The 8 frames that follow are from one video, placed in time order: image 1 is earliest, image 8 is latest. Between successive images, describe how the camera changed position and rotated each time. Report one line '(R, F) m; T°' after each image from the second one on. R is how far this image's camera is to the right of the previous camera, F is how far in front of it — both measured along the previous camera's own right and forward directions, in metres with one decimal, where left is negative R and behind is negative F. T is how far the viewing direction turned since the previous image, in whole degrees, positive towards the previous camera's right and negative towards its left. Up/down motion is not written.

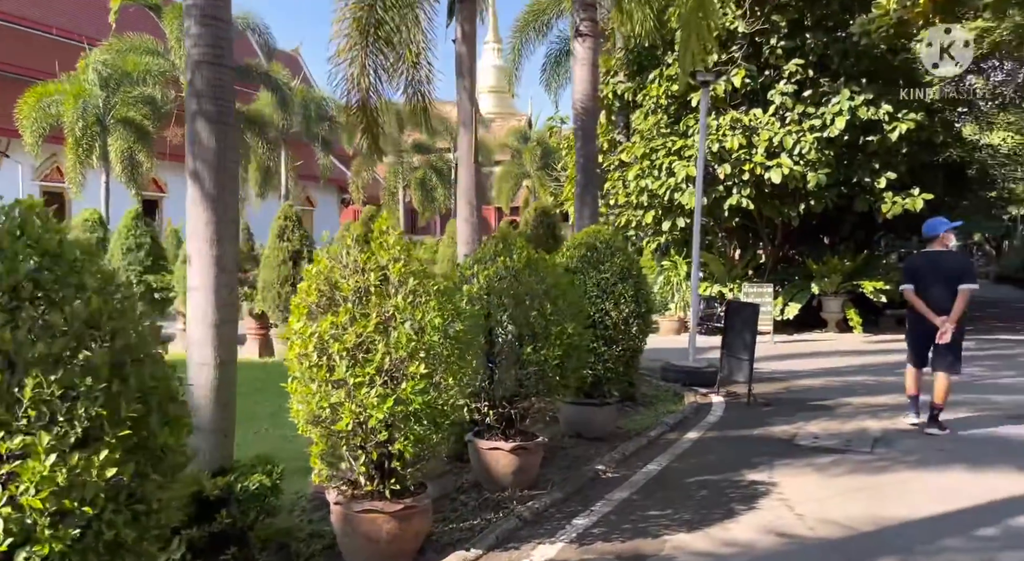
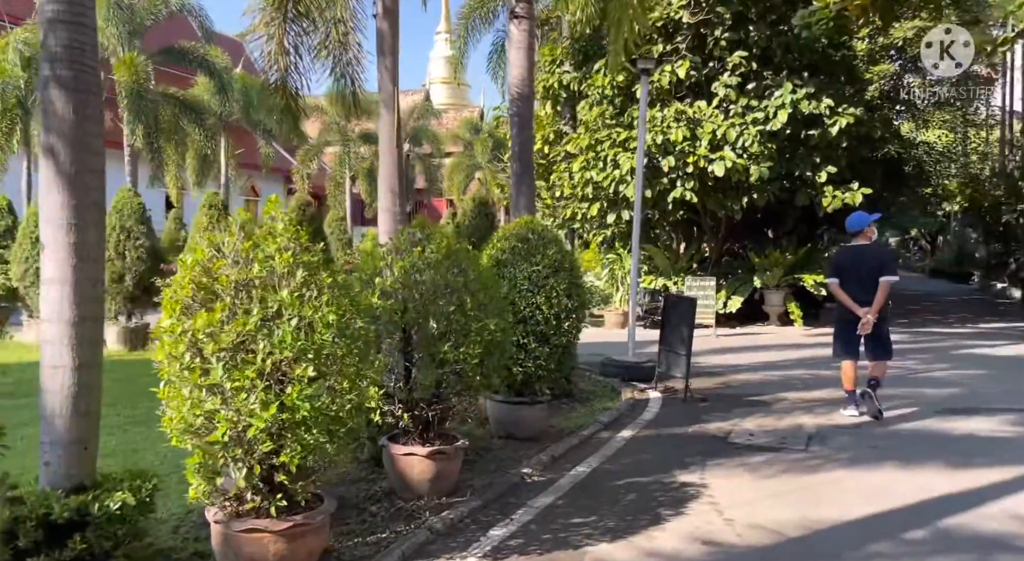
(+0.2, +0.4) m; +3°
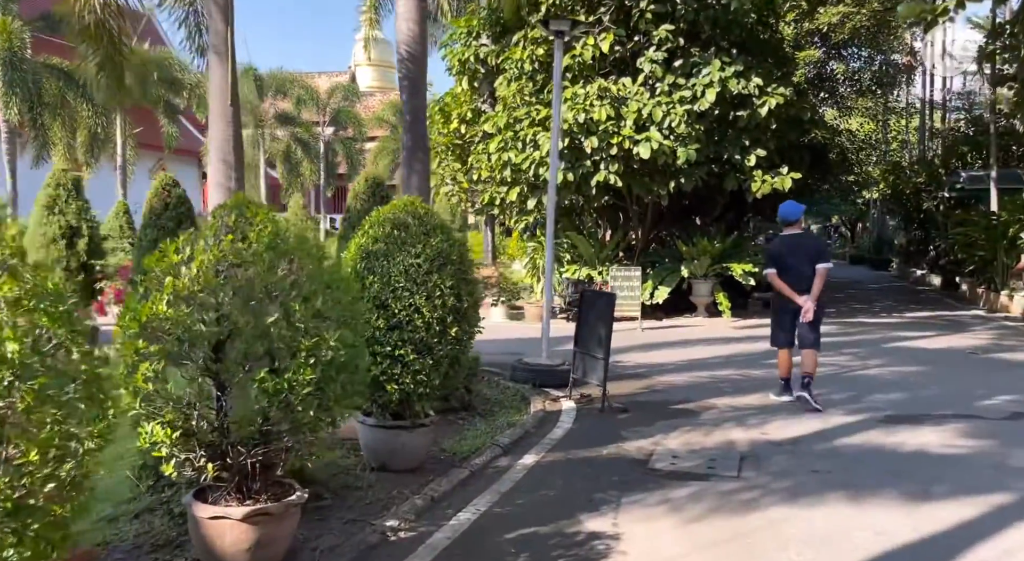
(+0.3, +1.3) m; +4°
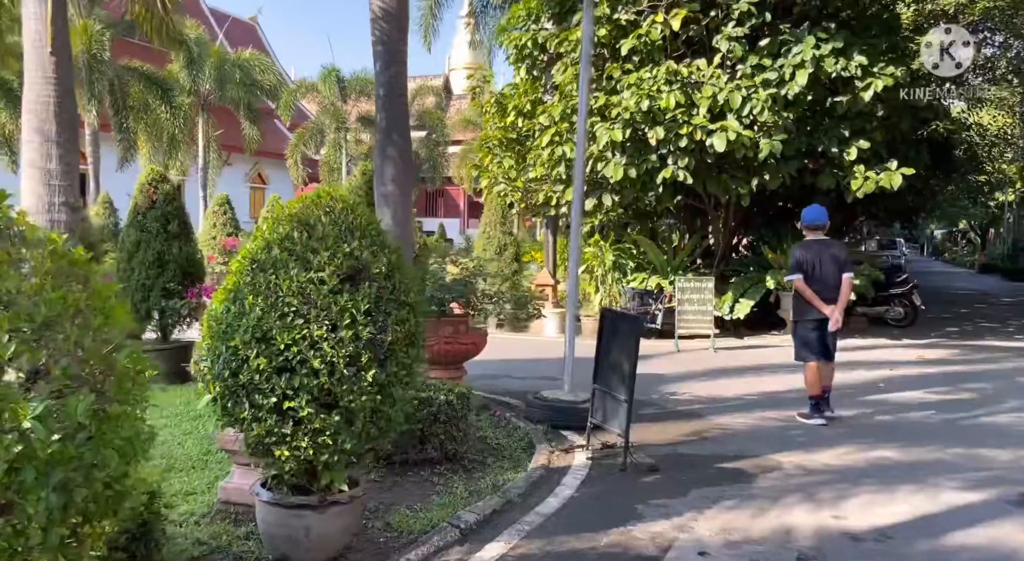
(+0.7, +1.7) m; -7°
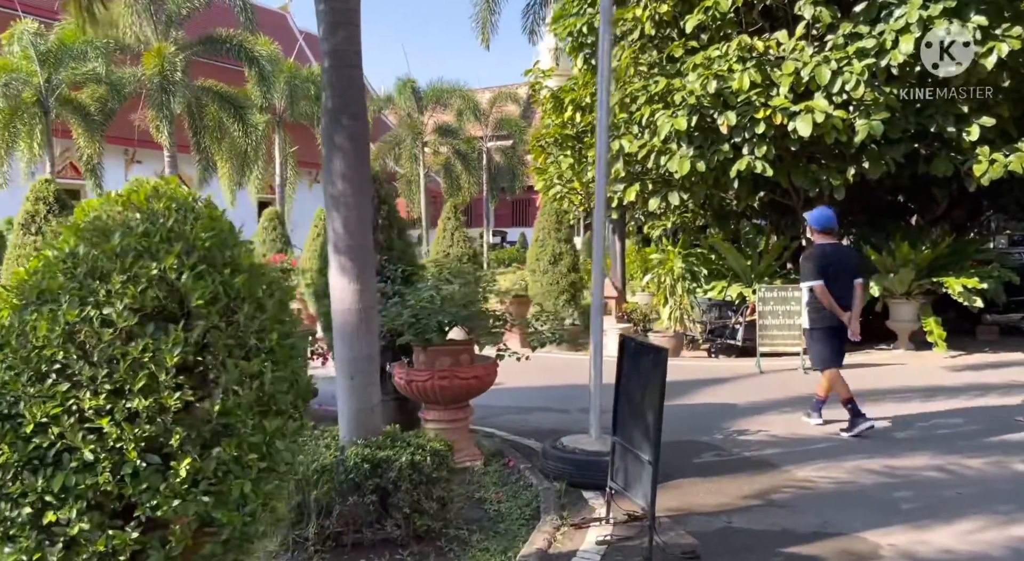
(+0.6, +1.5) m; -6°
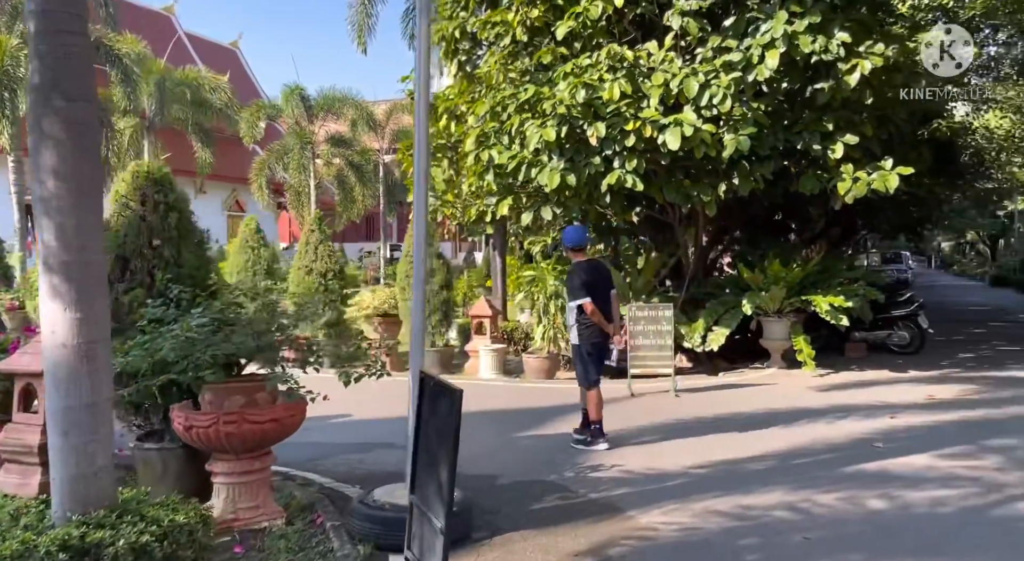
(+0.5, +0.7) m; +6°
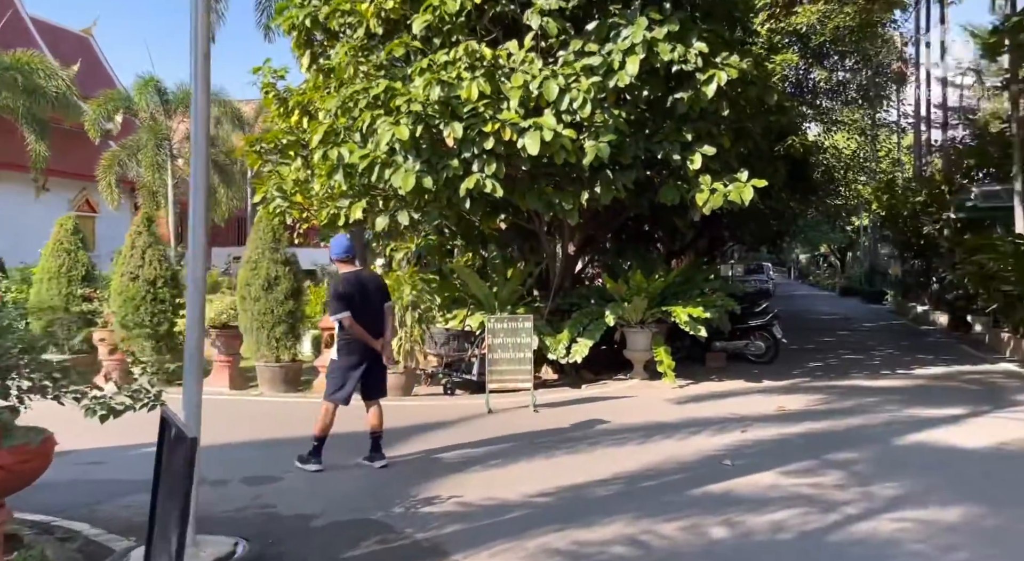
(+0.4, +0.7) m; +7°
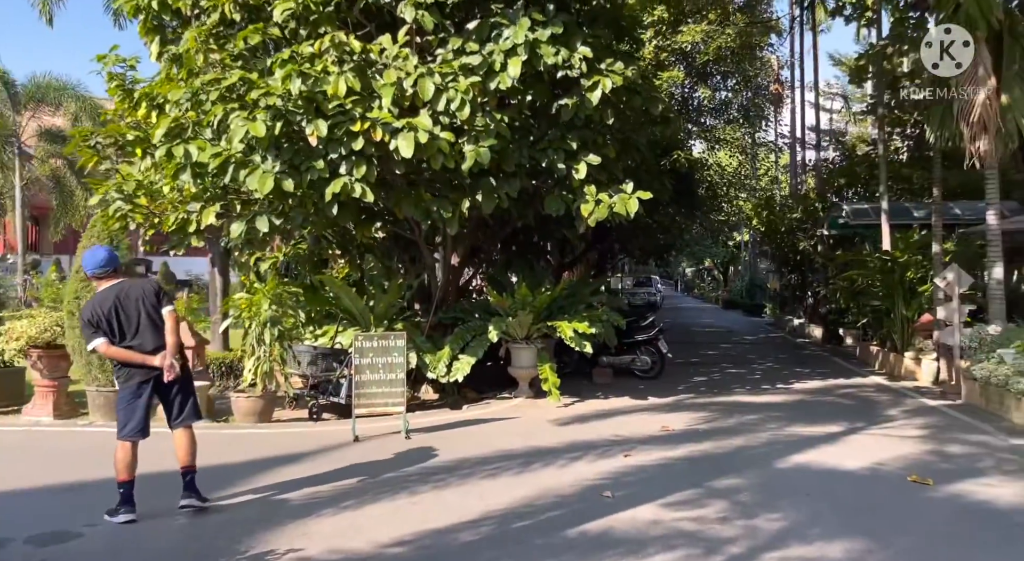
(+0.2, +0.9) m; +7°
